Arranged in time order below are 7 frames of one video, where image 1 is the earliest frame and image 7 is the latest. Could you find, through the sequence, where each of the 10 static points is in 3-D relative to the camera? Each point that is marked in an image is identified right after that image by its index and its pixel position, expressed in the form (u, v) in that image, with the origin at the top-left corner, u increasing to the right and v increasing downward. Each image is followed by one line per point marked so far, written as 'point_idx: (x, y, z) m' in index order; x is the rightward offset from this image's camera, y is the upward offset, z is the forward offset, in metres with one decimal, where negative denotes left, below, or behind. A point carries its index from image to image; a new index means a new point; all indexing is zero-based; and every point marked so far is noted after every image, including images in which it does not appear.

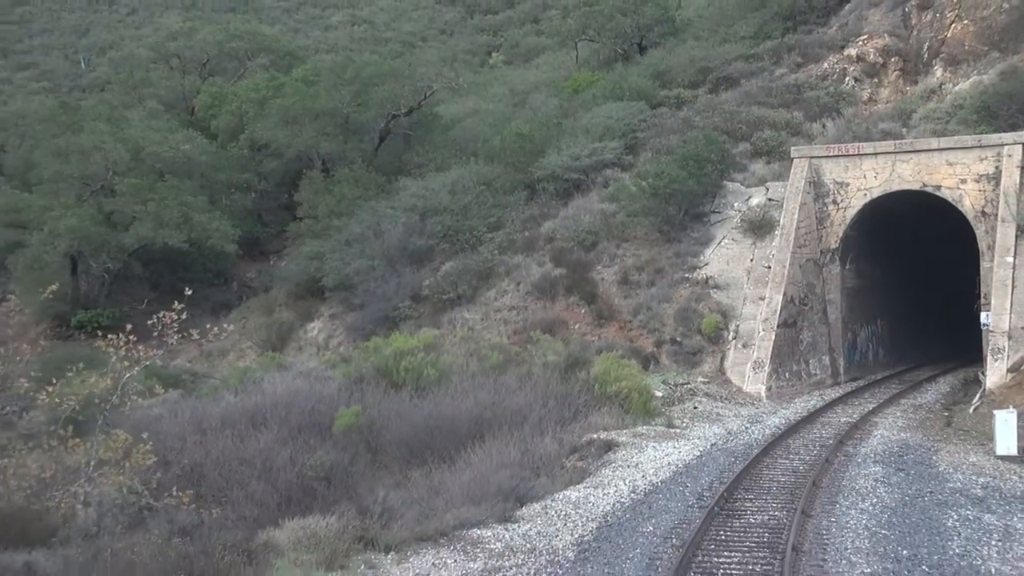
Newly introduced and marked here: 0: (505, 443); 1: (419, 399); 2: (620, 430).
0: (0.0, -1.6, +16.4) m
1: (-1.1, -1.4, +19.3) m
2: (+1.3, -1.6, +17.6) m
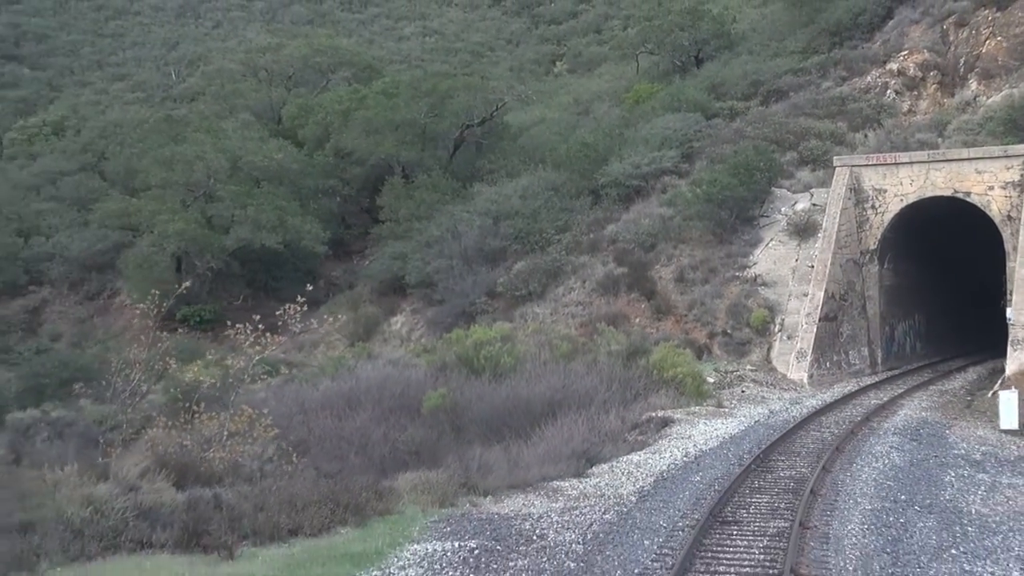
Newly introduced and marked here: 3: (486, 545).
0: (+0.8, -1.6, +18.9) m
1: (-0.2, -1.3, +21.9) m
2: (+2.1, -1.5, +20.1) m
3: (-0.2, -1.7, +10.8) m
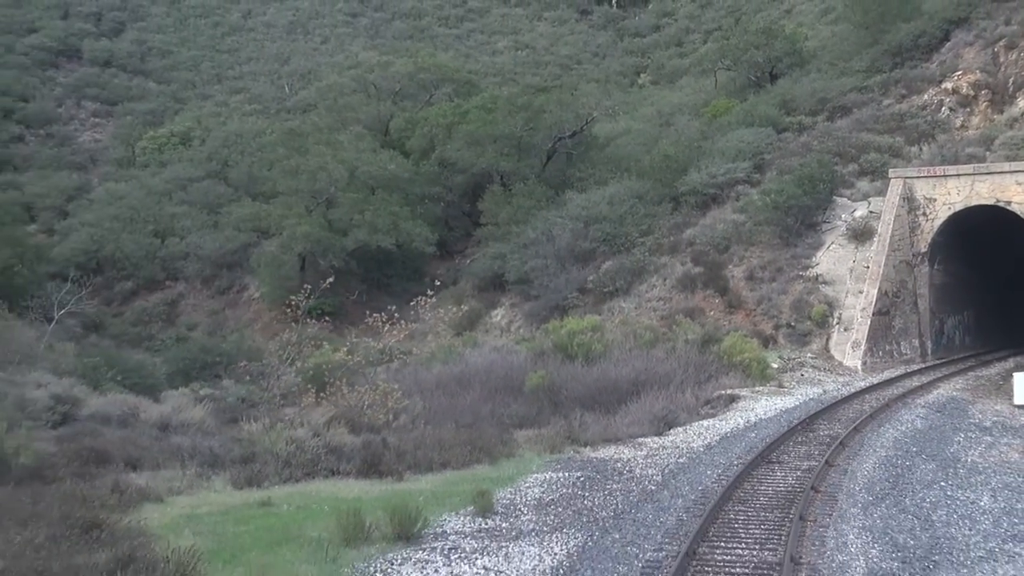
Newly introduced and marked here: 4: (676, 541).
0: (+2.1, -1.5, +22.4) m
1: (+1.3, -1.3, +25.4) m
2: (+3.5, -1.5, +23.5) m
3: (+0.7, -1.7, +14.4) m
4: (+1.1, -1.7, +10.4) m
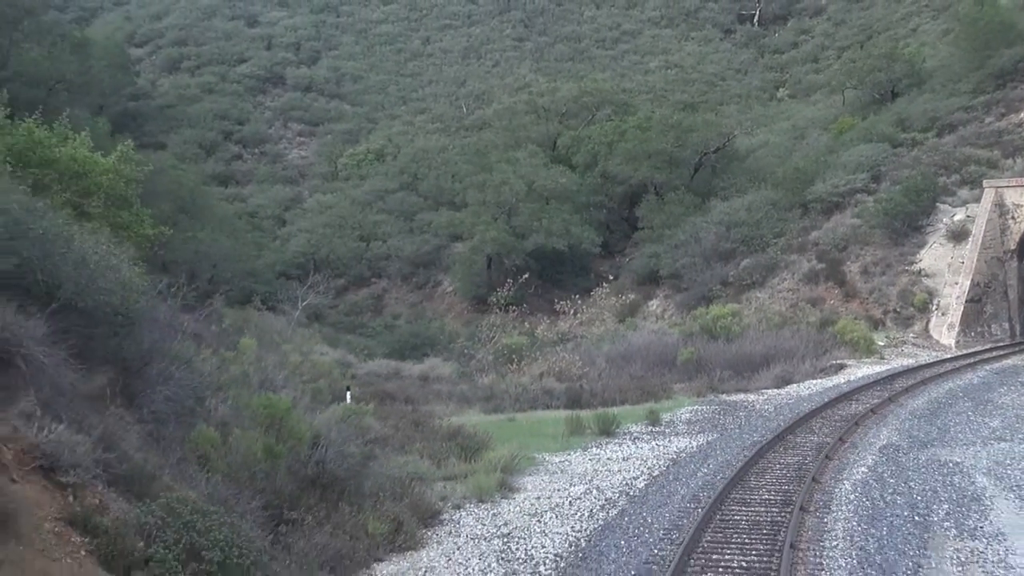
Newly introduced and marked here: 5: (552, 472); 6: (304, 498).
0: (+5.0, -1.4, +28.8) m
1: (+4.4, -1.1, +31.8) m
2: (+6.5, -1.4, +29.7) m
3: (+2.8, -1.6, +20.9) m
4: (+2.8, -1.6, +16.9) m
5: (+0.4, -1.7, +14.5) m
6: (-1.4, -1.4, +10.5) m
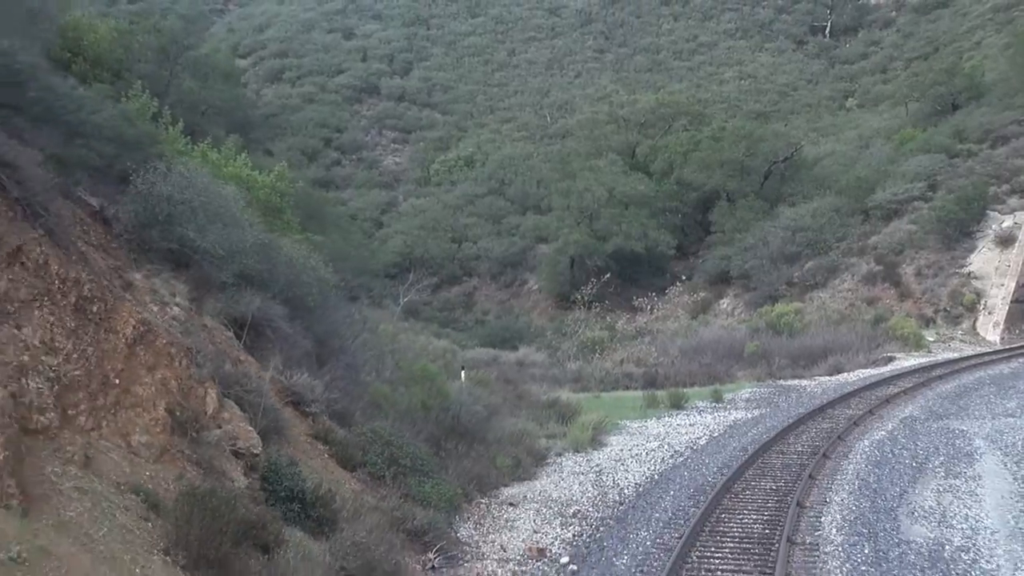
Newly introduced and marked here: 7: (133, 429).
0: (+6.7, -1.4, +32.1) m
1: (+6.3, -1.1, +35.2) m
2: (+8.2, -1.4, +32.9) m
3: (+4.1, -1.6, +24.3) m
4: (+3.9, -1.5, +20.3) m
5: (+1.4, -1.7, +18.0) m
6: (-0.6, -1.4, +14.2) m
7: (-2.1, -0.8, +8.6) m
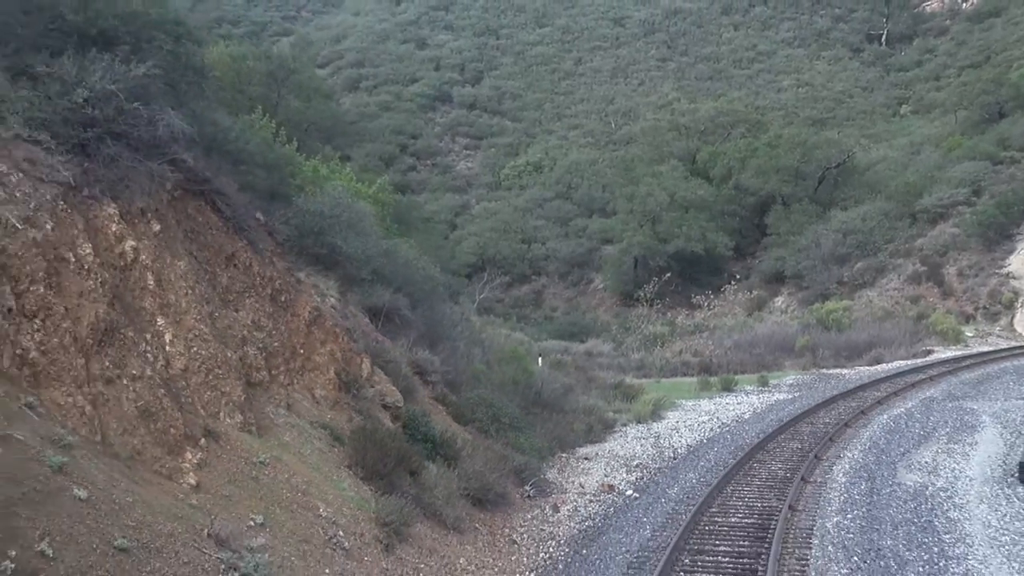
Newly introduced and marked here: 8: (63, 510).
0: (+8.2, -1.4, +34.9) m
1: (+8.0, -1.1, +38.0) m
2: (+9.8, -1.3, +35.7) m
3: (+5.4, -1.5, +27.3) m
4: (+5.0, -1.5, +23.3) m
5: (+2.4, -1.6, +21.1) m
6: (+0.3, -1.3, +17.3) m
7: (-1.5, -0.7, +11.8) m
8: (-2.1, -1.0, +7.4) m
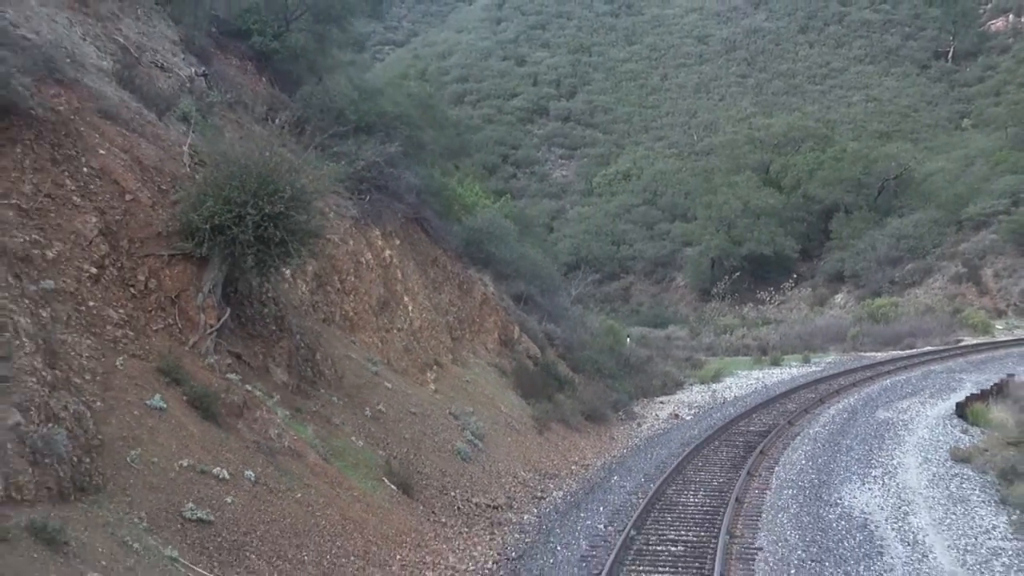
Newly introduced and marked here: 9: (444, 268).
0: (+10.6, -1.3, +41.2) m
1: (+10.6, -1.0, +44.3) m
2: (+12.2, -1.3, +41.9) m
3: (+7.4, -1.5, +33.7) m
4: (+6.8, -1.5, +29.7) m
5: (+4.0, -1.6, +27.7) m
6: (+1.7, -1.2, +24.0) m
7: (-0.3, -0.6, +18.6) m
8: (-1.2, -0.9, +14.2) m
9: (-0.9, +0.2, +18.5) m
